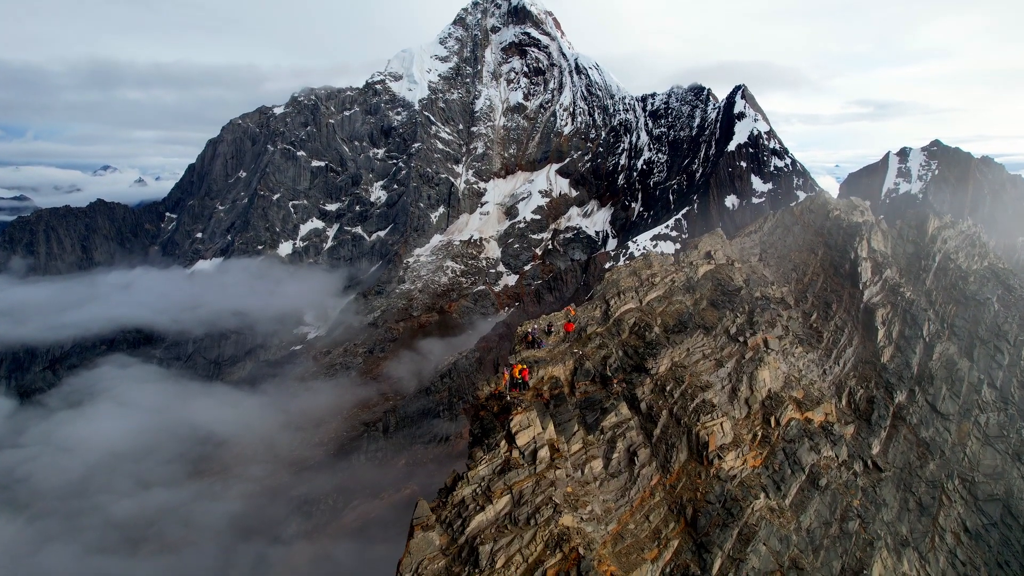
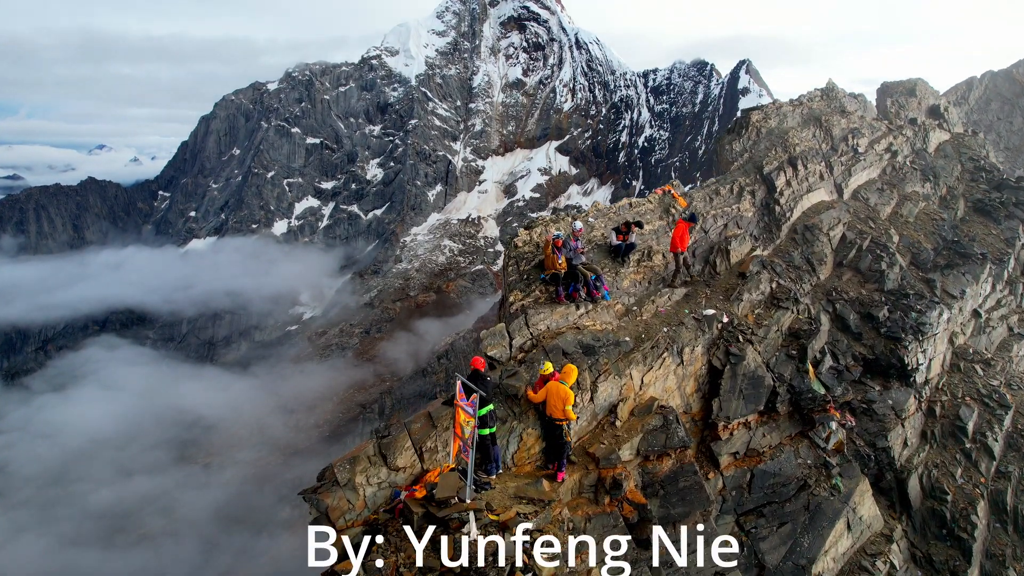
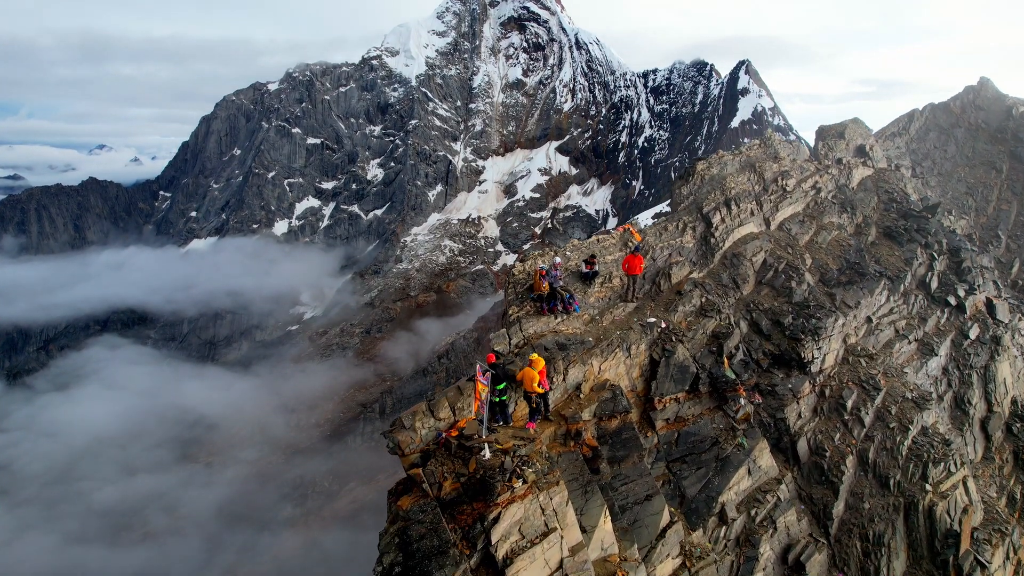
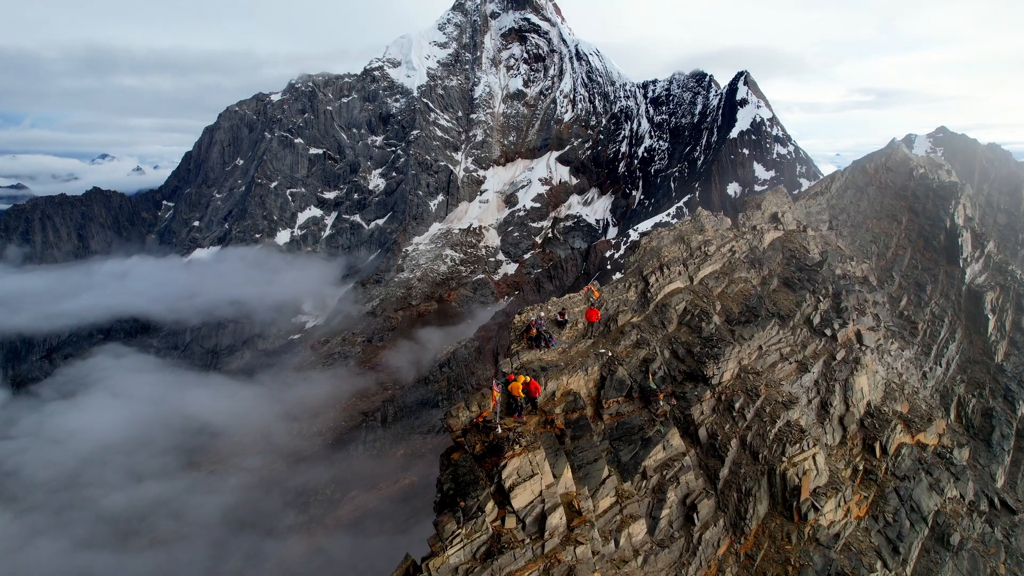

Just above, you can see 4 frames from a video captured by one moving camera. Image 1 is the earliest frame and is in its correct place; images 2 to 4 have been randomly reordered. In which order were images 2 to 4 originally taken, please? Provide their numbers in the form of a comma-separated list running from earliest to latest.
4, 3, 2
